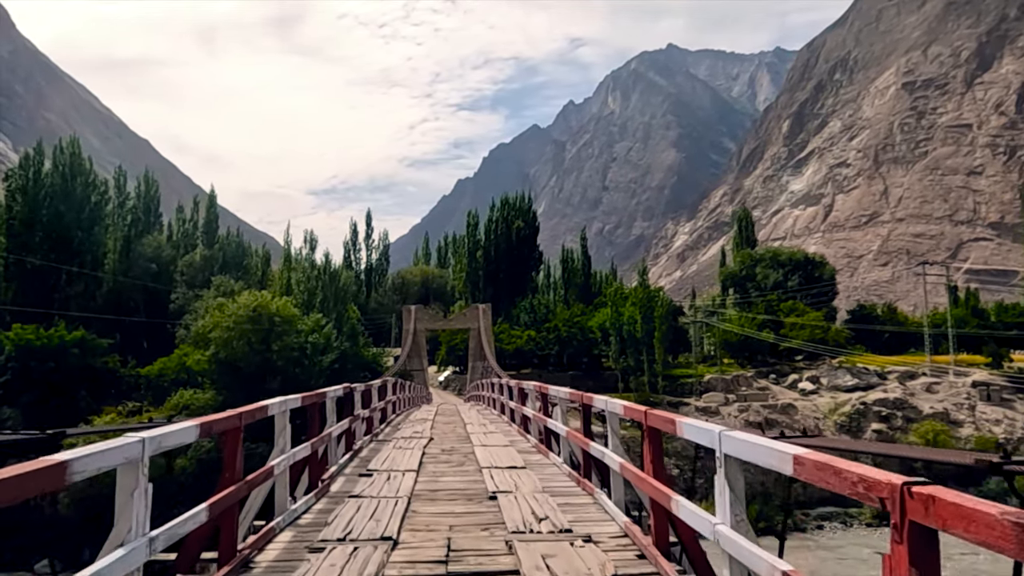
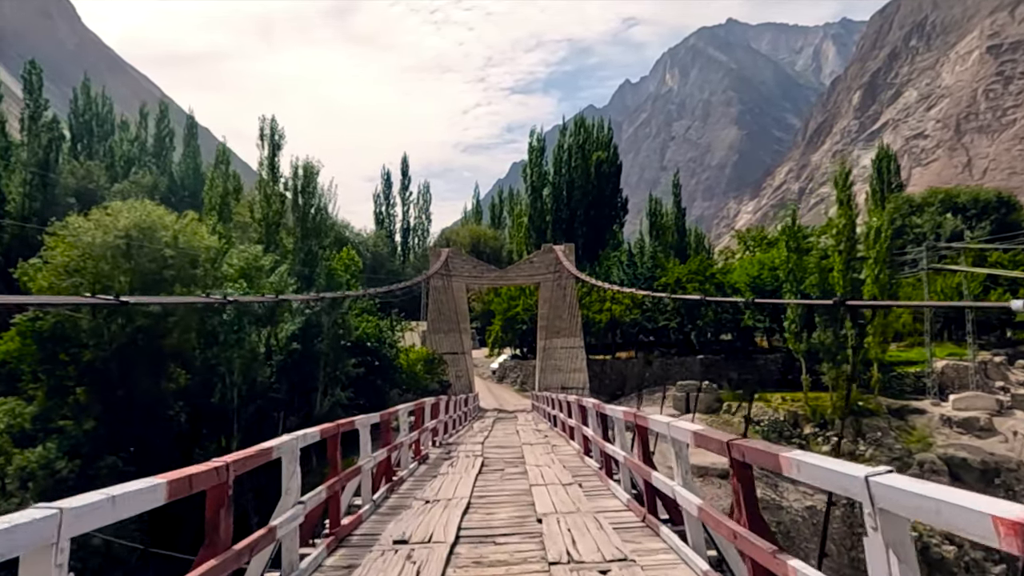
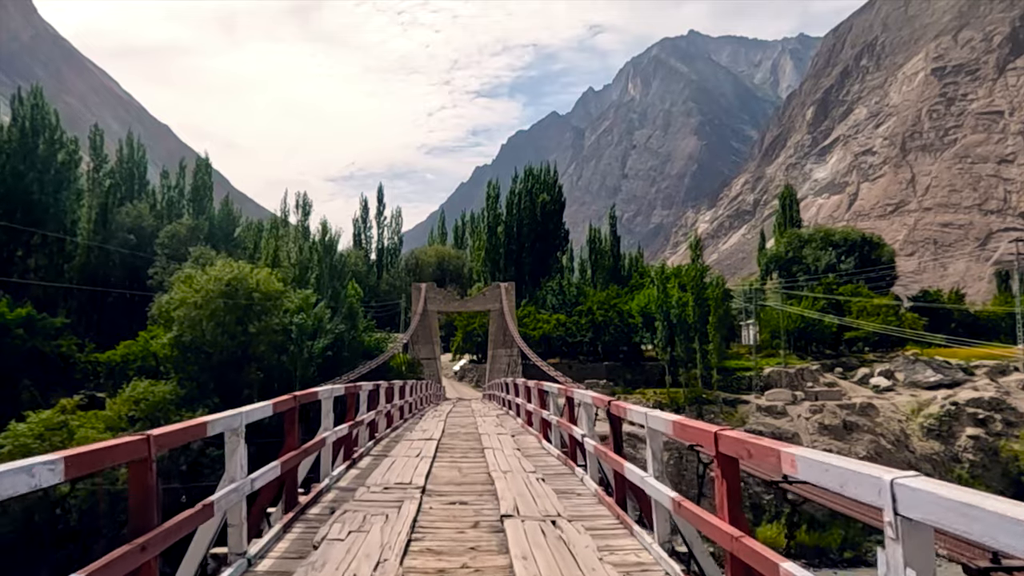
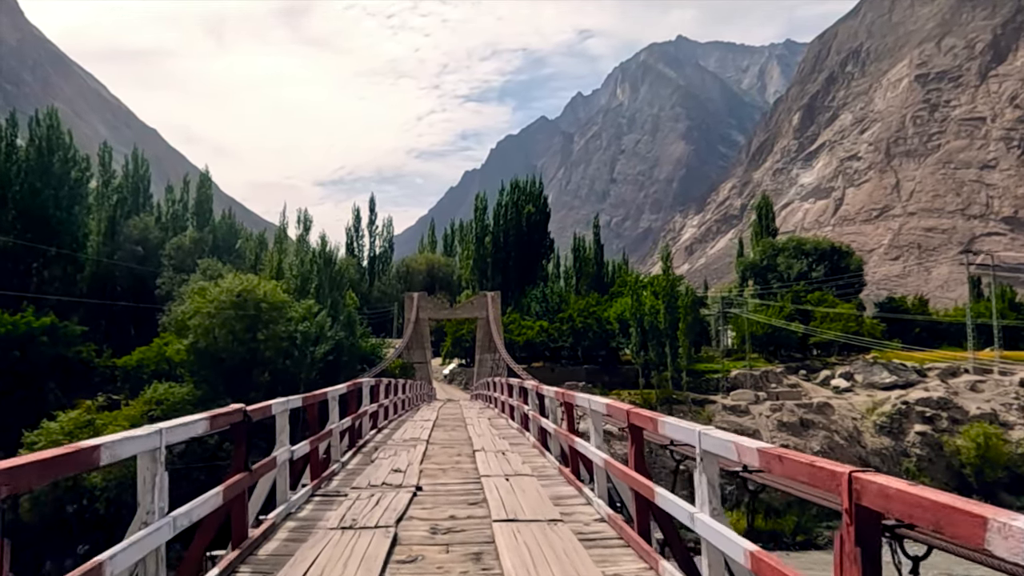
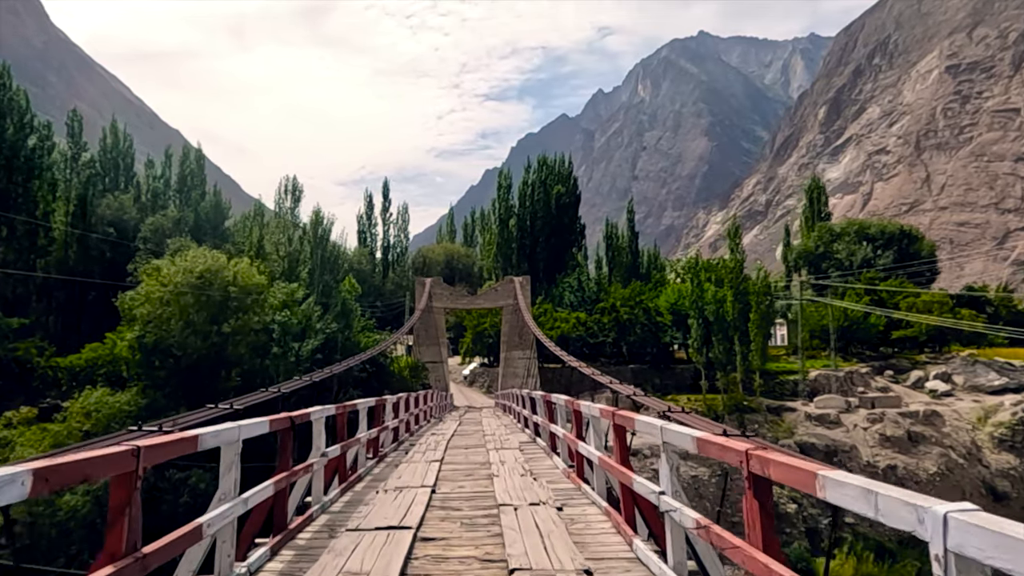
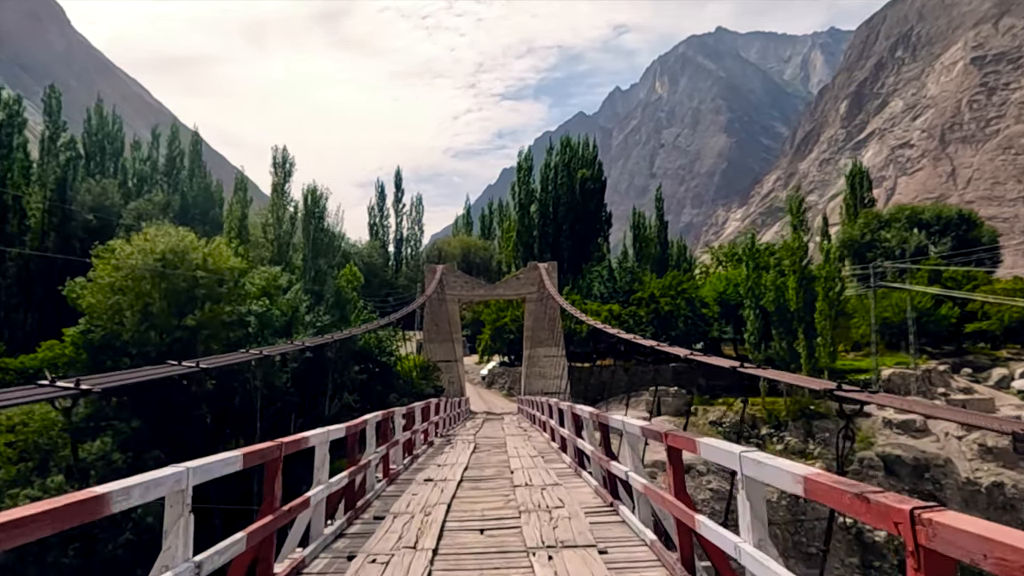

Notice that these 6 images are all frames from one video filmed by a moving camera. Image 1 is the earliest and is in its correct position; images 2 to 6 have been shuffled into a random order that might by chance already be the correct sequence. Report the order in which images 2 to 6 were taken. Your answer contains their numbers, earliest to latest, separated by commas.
4, 3, 5, 6, 2
